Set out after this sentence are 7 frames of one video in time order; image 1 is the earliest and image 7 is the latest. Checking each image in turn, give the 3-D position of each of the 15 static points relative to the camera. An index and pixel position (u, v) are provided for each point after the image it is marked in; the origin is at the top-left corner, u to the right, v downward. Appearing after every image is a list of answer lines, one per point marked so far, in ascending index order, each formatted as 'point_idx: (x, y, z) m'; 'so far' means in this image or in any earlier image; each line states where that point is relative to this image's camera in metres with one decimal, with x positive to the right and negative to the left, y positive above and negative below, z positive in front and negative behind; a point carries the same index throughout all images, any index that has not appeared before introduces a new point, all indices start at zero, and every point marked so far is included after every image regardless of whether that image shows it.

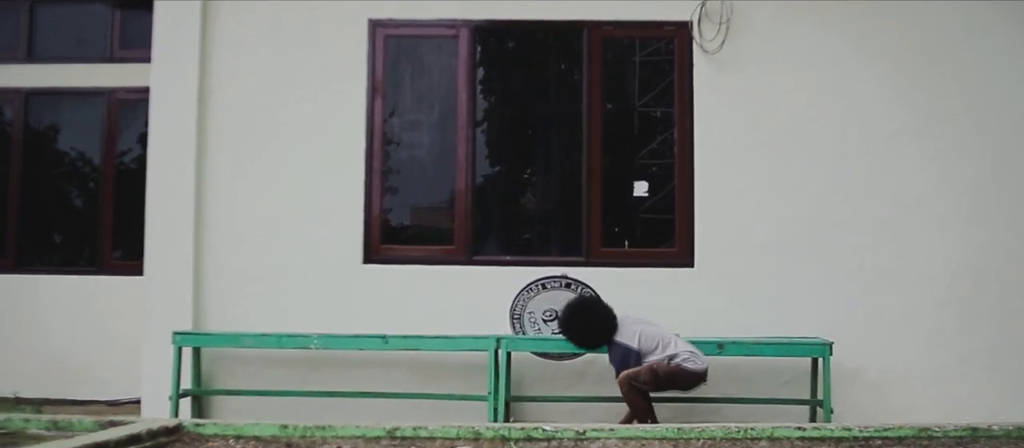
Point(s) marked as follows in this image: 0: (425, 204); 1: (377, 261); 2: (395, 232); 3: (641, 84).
0: (-0.5, +0.1, +6.3) m
1: (-0.8, -0.2, +6.3) m
2: (-0.7, 0.0, +6.3) m
3: (+0.7, +0.8, +6.2) m
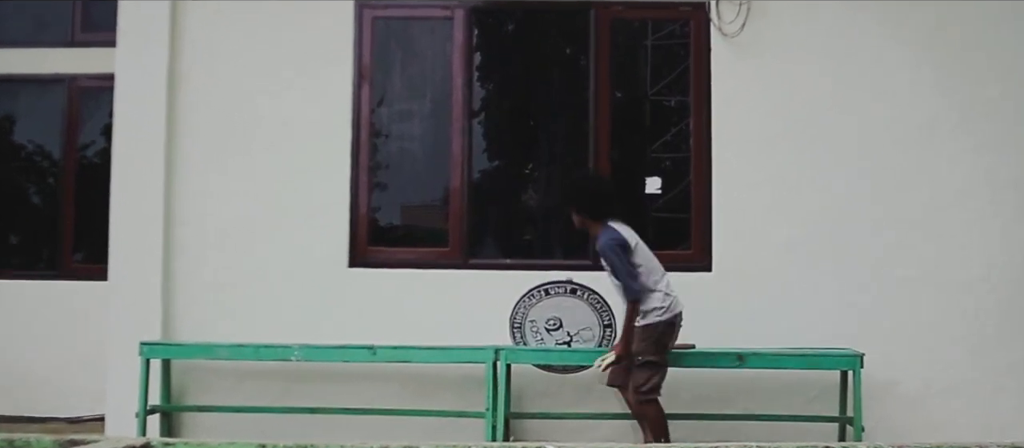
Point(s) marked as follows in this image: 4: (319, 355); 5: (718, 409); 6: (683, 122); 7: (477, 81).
0: (-0.5, +0.1, +5.8) m
1: (-0.8, -0.2, +5.7) m
2: (-0.7, 0.0, +5.8) m
3: (+0.7, +0.8, +5.7) m
4: (-0.9, -0.6, +5.5) m
5: (+1.0, -0.9, +5.6) m
6: (+0.9, +0.5, +5.7) m
7: (-0.2, +0.8, +5.8) m
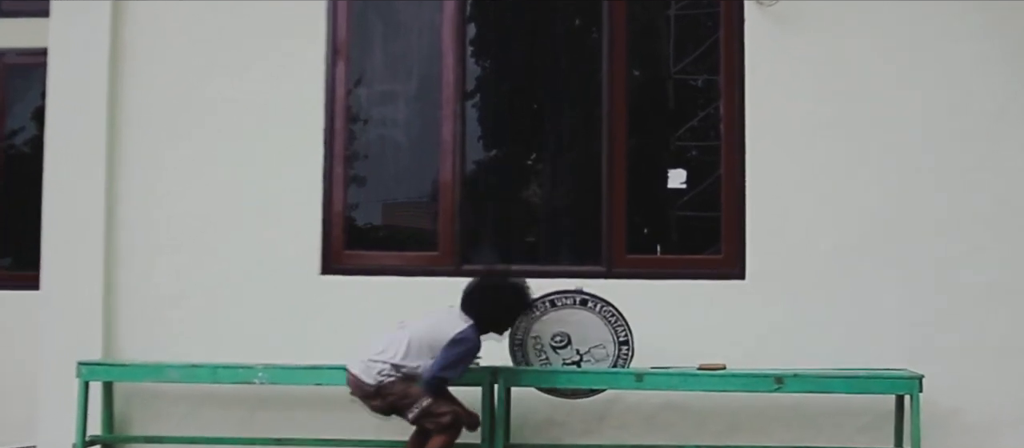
0: (-0.5, +0.1, +5.0) m
1: (-0.8, -0.2, +4.9) m
2: (-0.7, 0.0, +5.0) m
3: (+0.7, +0.8, +4.9) m
4: (-0.9, -0.6, +4.7) m
5: (+1.0, -0.9, +4.8) m
6: (+0.9, +0.5, +4.9) m
7: (-0.2, +0.8, +5.0) m
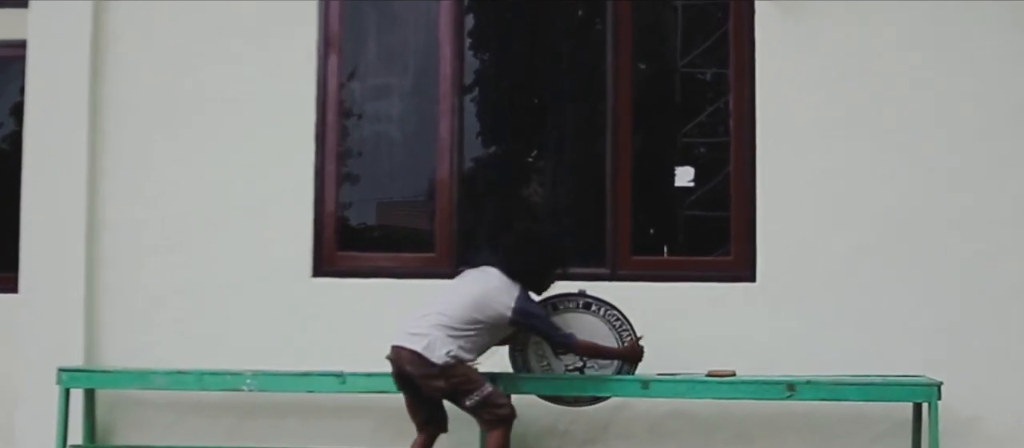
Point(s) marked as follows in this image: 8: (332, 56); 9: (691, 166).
0: (-0.5, +0.1, +4.8) m
1: (-0.8, -0.2, +4.7) m
2: (-0.7, 0.0, +4.8) m
3: (+0.7, +0.8, +4.7) m
4: (-0.9, -0.6, +4.4) m
5: (+1.0, -0.9, +4.6) m
6: (+0.9, +0.5, +4.7) m
7: (-0.2, +0.8, +4.8) m
8: (-0.8, +0.7, +4.8) m
9: (+0.8, +0.2, +4.7) m
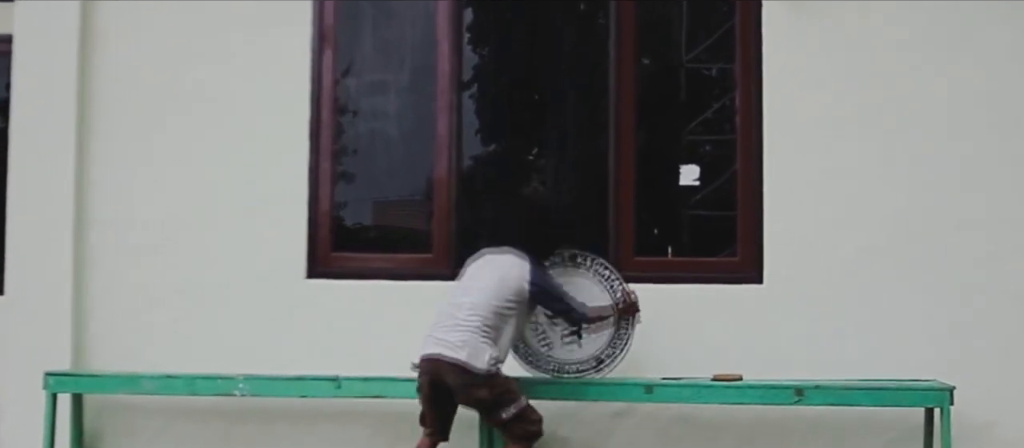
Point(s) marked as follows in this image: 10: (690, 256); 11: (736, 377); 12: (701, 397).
0: (-0.5, +0.1, +4.6) m
1: (-0.8, -0.2, +4.6) m
2: (-0.7, 0.0, +4.6) m
3: (+0.7, +0.8, +4.6) m
4: (-0.9, -0.6, +4.3) m
5: (+1.0, -0.9, +4.4) m
6: (+0.9, +0.5, +4.6) m
7: (-0.2, +0.8, +4.6) m
8: (-0.8, +0.7, +4.6) m
9: (+0.8, +0.2, +4.6) m
10: (+0.7, -0.1, +4.6) m
11: (+0.9, -0.6, +4.3) m
12: (+0.7, -0.7, +4.2) m
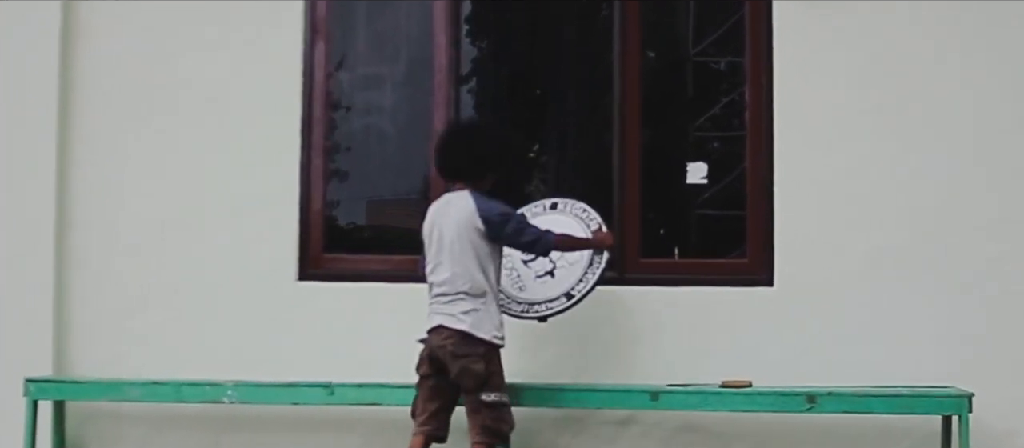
0: (-0.5, +0.1, +4.5) m
1: (-0.8, -0.2, +4.4) m
2: (-0.7, 0.0, +4.5) m
3: (+0.7, +0.8, +4.4) m
4: (-0.9, -0.6, +4.1) m
5: (+1.0, -0.9, +4.3) m
6: (+0.9, +0.5, +4.4) m
7: (-0.2, +0.8, +4.5) m
8: (-0.8, +0.7, +4.5) m
9: (+0.8, +0.2, +4.4) m
10: (+0.7, -0.1, +4.4) m
11: (+0.9, -0.6, +4.1) m
12: (+0.7, -0.7, +4.0) m
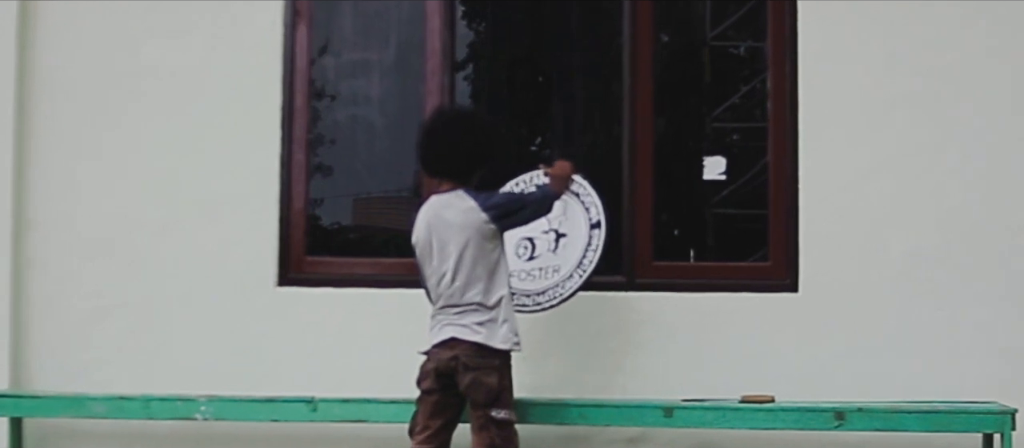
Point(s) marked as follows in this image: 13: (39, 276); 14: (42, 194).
0: (-0.5, +0.1, +4.1) m
1: (-0.8, -0.2, +4.0) m
2: (-0.7, 0.0, +4.1) m
3: (+0.7, +0.8, +4.1) m
4: (-0.9, -0.6, +3.8) m
5: (+1.0, -0.9, +3.9) m
6: (+0.9, +0.5, +4.0) m
7: (-0.2, +0.8, +4.1) m
8: (-0.8, +0.7, +4.1) m
9: (+0.8, +0.2, +4.0) m
10: (+0.7, -0.1, +4.0) m
11: (+0.9, -0.6, +3.7) m
12: (+0.7, -0.7, +3.7) m
13: (-1.7, -0.2, +4.1) m
14: (-1.7, +0.1, +4.1) m
